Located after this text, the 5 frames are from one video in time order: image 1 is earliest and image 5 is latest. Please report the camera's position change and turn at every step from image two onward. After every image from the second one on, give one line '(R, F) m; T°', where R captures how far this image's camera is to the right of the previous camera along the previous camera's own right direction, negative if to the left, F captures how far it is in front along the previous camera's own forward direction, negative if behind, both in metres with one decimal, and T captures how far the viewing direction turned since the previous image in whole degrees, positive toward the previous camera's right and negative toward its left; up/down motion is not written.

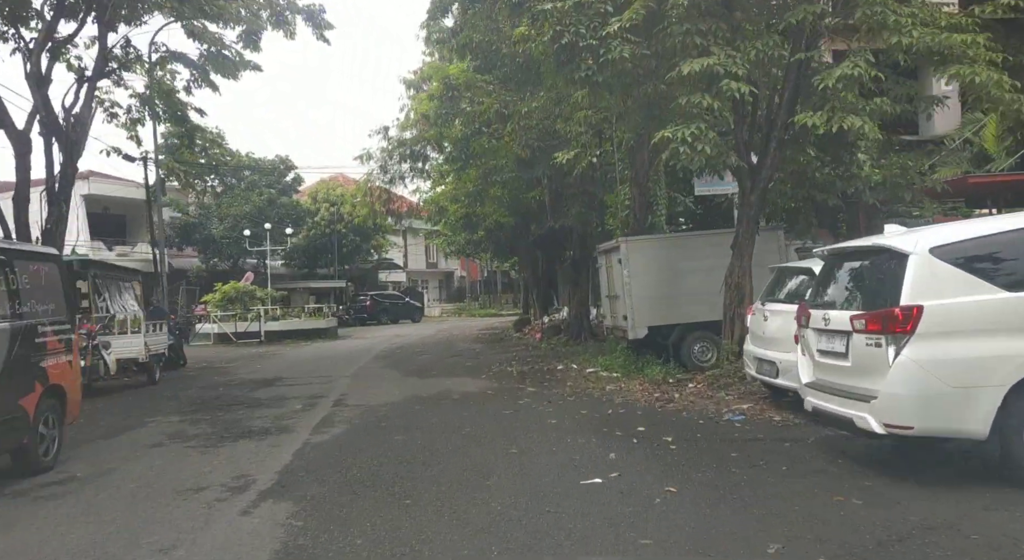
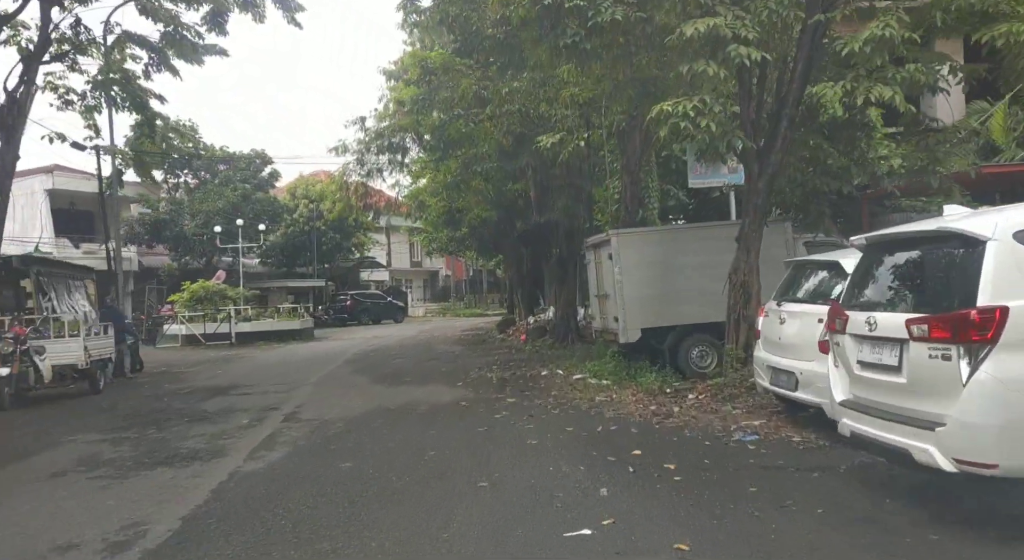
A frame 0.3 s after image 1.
(+0.1, +1.1) m; +1°
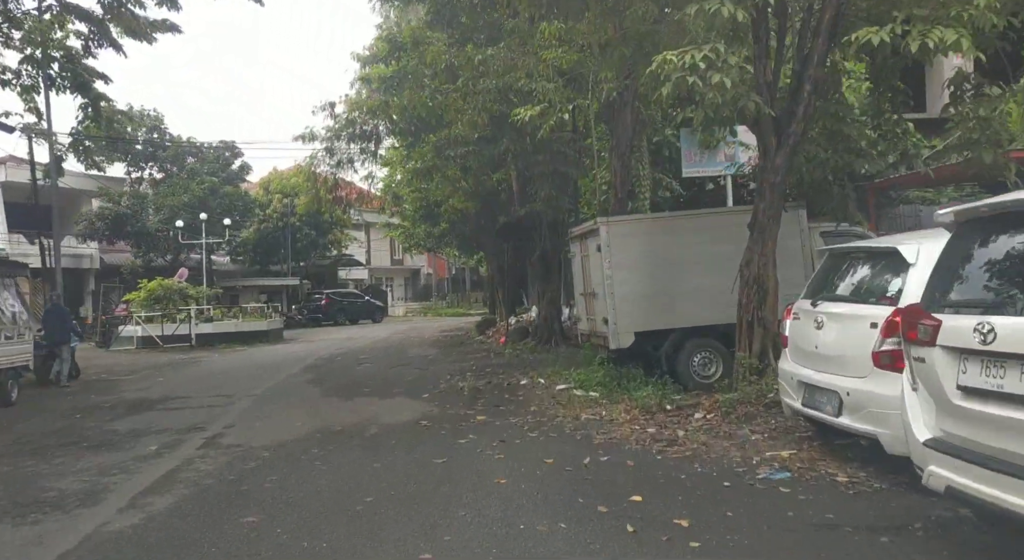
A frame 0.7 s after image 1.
(+0.2, +1.4) m; +1°
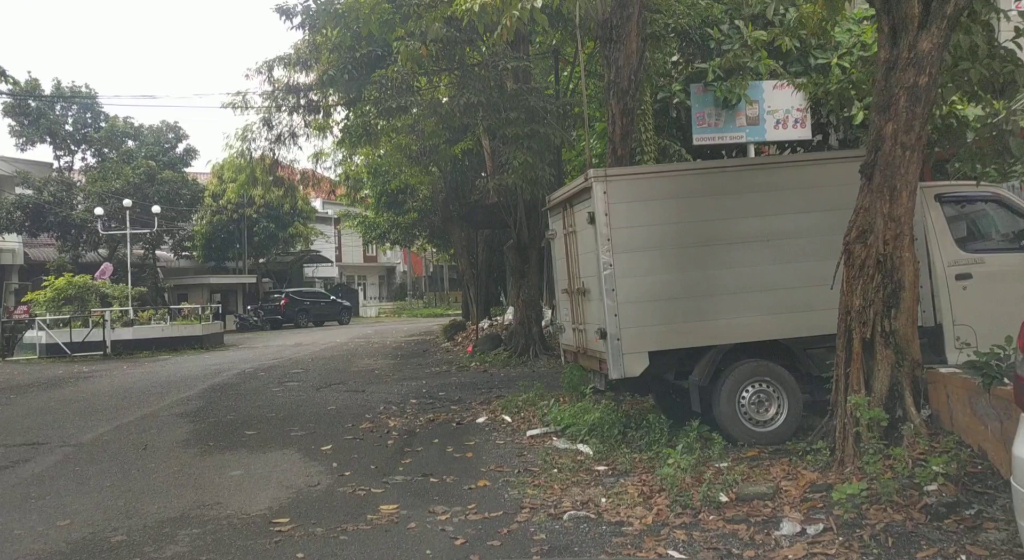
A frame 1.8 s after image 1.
(+0.4, +3.2) m; +1°
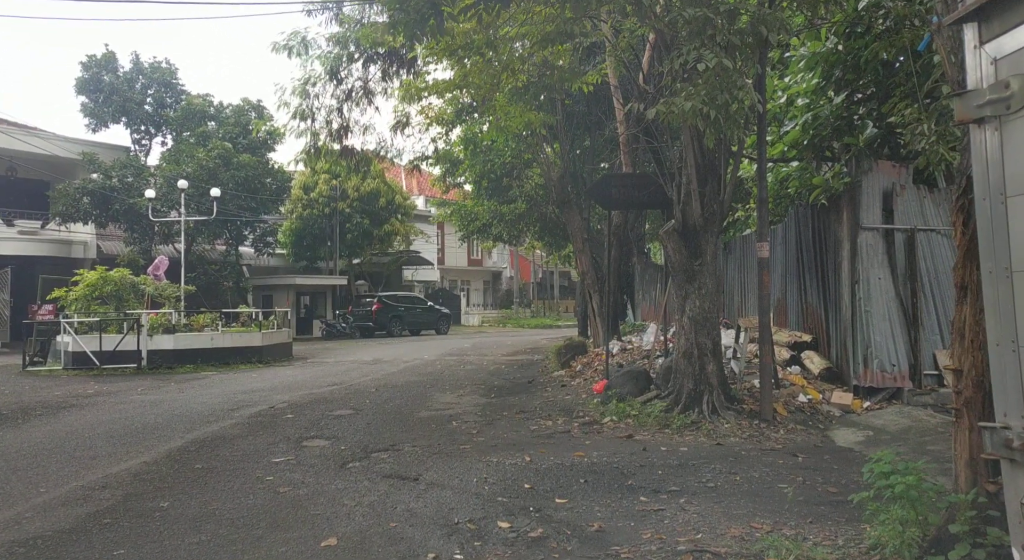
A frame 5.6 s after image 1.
(-0.6, +4.8) m; -10°
